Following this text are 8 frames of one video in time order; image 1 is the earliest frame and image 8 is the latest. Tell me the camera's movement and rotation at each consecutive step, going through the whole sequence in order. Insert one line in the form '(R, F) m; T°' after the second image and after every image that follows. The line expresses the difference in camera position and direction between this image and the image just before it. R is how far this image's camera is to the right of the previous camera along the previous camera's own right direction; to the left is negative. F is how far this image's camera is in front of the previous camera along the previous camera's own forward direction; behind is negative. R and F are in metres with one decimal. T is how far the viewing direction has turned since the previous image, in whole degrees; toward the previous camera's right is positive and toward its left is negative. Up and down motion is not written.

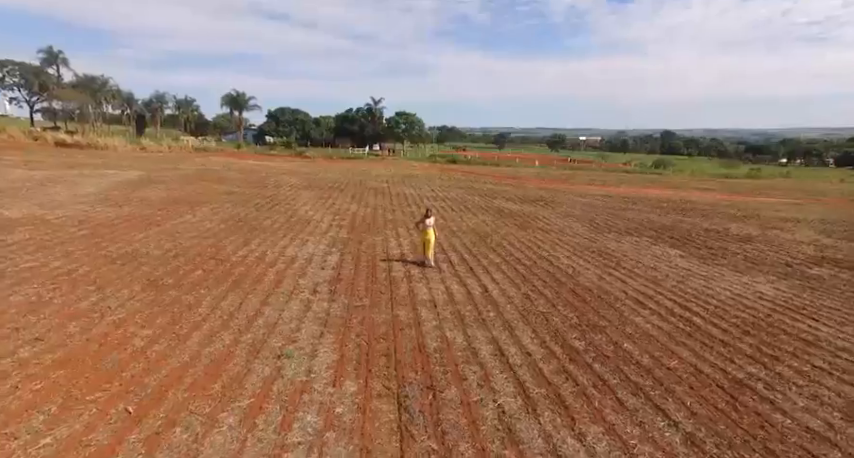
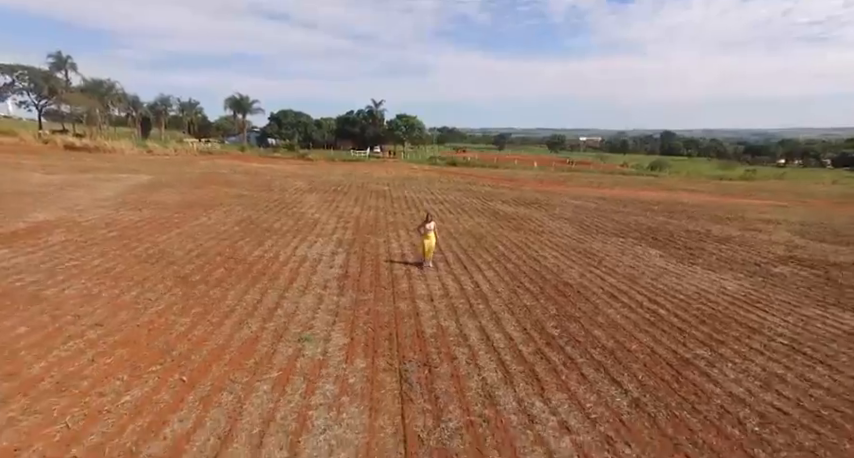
(0.0, -0.9) m; 0°
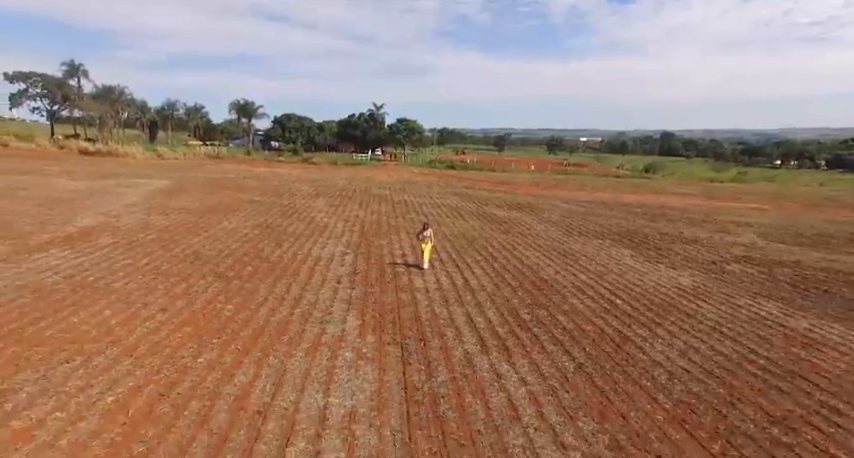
(+0.1, -1.4) m; 0°
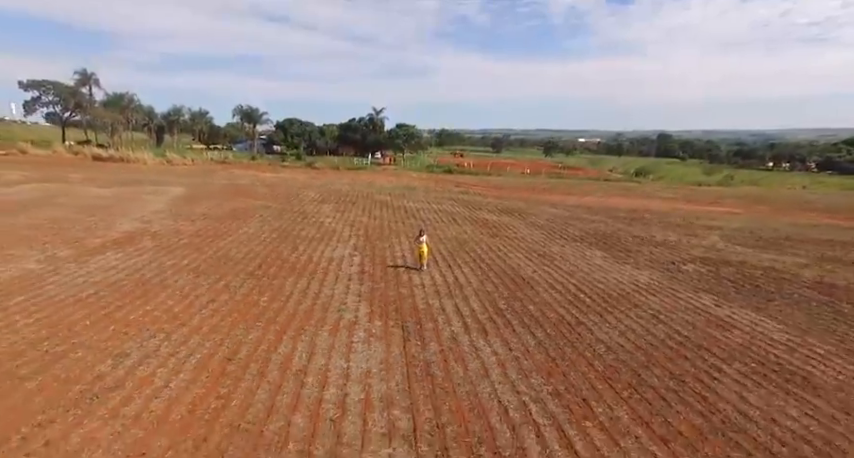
(+0.1, -1.7) m; 0°
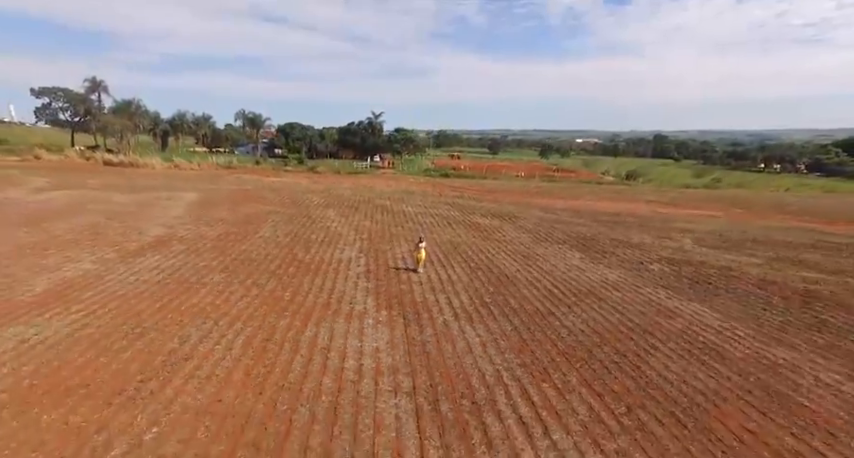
(0.0, -1.7) m; 0°
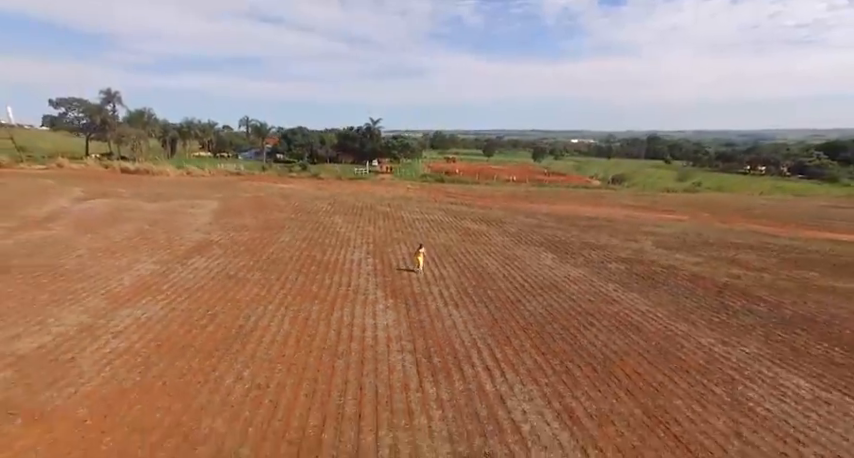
(0.0, -2.9) m; 0°
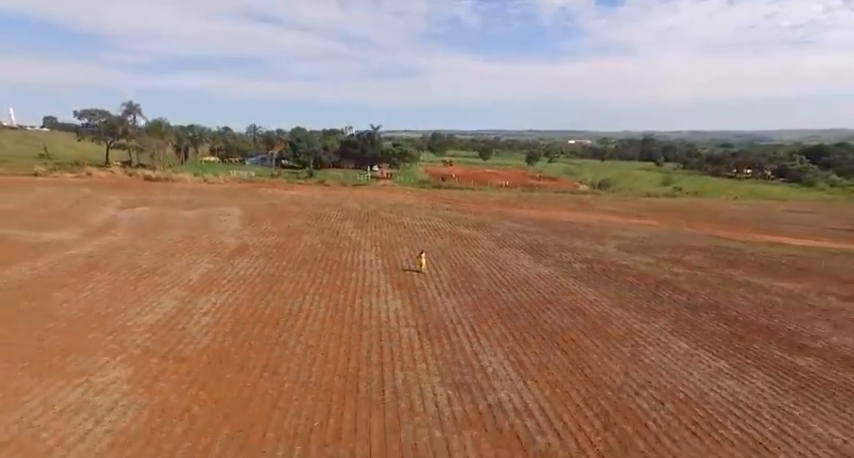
(0.0, -3.7) m; 0°
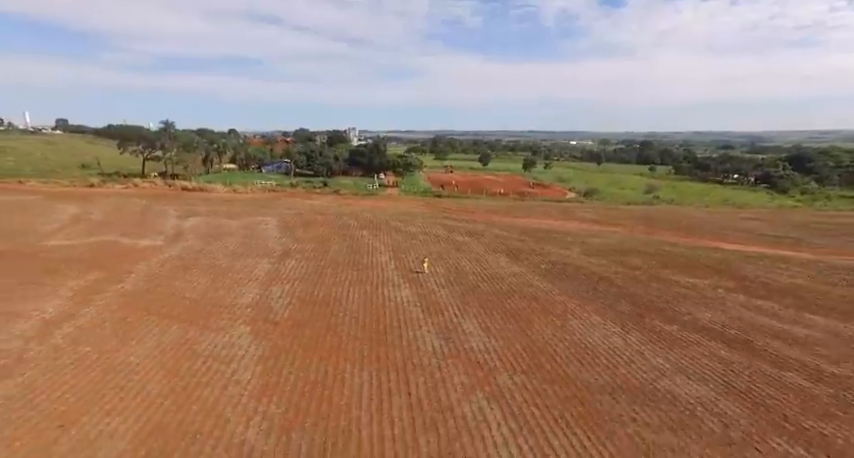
(0.0, -6.2) m; 0°
